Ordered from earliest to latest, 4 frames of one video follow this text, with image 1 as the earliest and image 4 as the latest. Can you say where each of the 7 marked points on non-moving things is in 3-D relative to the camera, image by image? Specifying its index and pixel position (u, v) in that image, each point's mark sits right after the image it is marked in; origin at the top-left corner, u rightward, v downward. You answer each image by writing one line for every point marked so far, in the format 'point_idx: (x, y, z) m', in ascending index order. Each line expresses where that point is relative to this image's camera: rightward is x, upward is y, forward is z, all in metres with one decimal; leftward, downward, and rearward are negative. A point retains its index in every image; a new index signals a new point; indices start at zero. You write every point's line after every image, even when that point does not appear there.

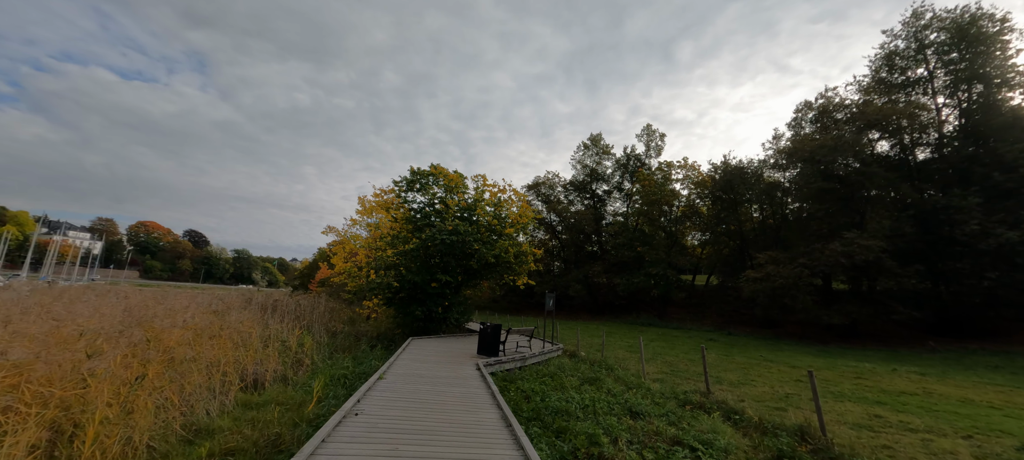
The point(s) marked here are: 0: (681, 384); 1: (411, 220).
0: (+4.1, -3.7, +9.3) m
1: (-3.7, +0.4, +14.3) m
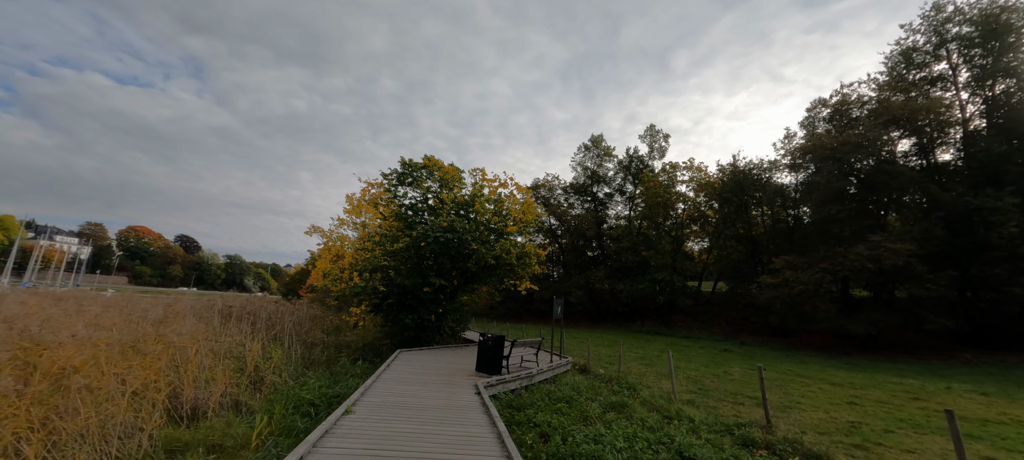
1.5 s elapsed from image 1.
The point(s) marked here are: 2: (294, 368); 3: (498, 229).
0: (+4.2, -3.6, +7.7) m
1: (-3.7, +0.4, +12.7) m
2: (-5.1, -3.2, +8.9) m
3: (-0.5, 0.0, +13.1) m
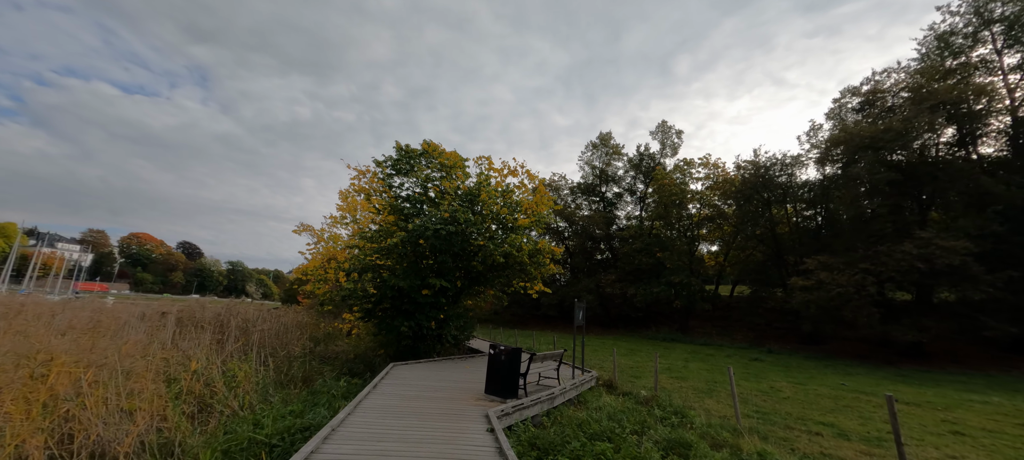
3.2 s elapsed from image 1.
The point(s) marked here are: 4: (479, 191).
0: (+4.5, -3.3, +6.0) m
1: (-3.3, +0.6, +11.1) m
2: (-4.8, -3.0, +7.3) m
3: (-0.1, +0.2, +11.5) m
4: (-1.0, +1.1, +11.4) m
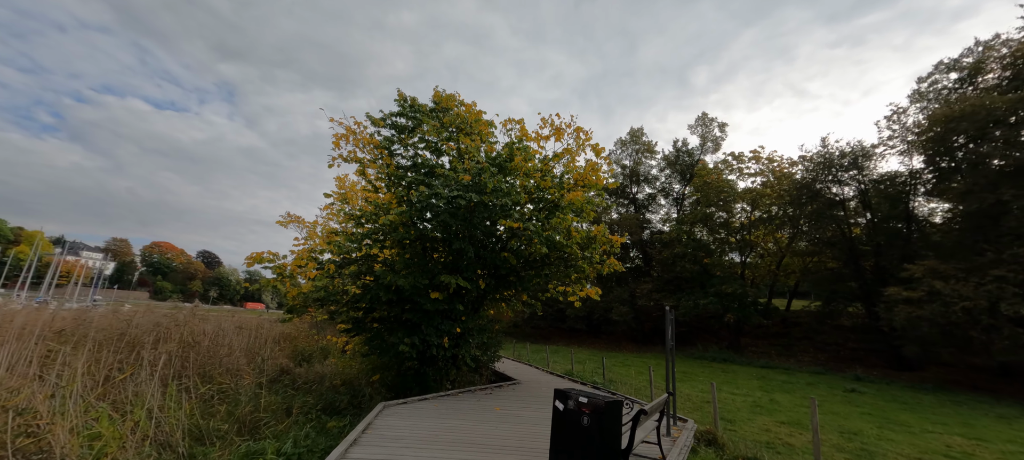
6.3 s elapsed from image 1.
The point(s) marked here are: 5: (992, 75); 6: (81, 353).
0: (+5.2, -2.8, +2.5) m
1: (-2.4, +1.0, +8.1) m
2: (-4.0, -2.4, +4.2) m
3: (+0.8, +0.6, +8.3) m
4: (0.0, +1.6, +8.2) m
5: (+21.8, +7.3, +17.0) m
6: (-5.7, -1.6, +5.1) m
